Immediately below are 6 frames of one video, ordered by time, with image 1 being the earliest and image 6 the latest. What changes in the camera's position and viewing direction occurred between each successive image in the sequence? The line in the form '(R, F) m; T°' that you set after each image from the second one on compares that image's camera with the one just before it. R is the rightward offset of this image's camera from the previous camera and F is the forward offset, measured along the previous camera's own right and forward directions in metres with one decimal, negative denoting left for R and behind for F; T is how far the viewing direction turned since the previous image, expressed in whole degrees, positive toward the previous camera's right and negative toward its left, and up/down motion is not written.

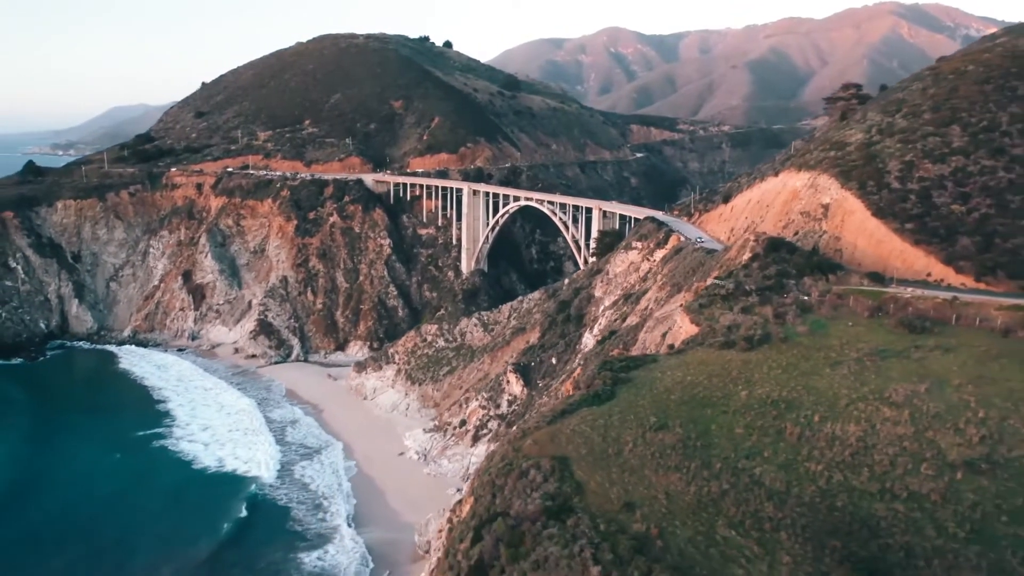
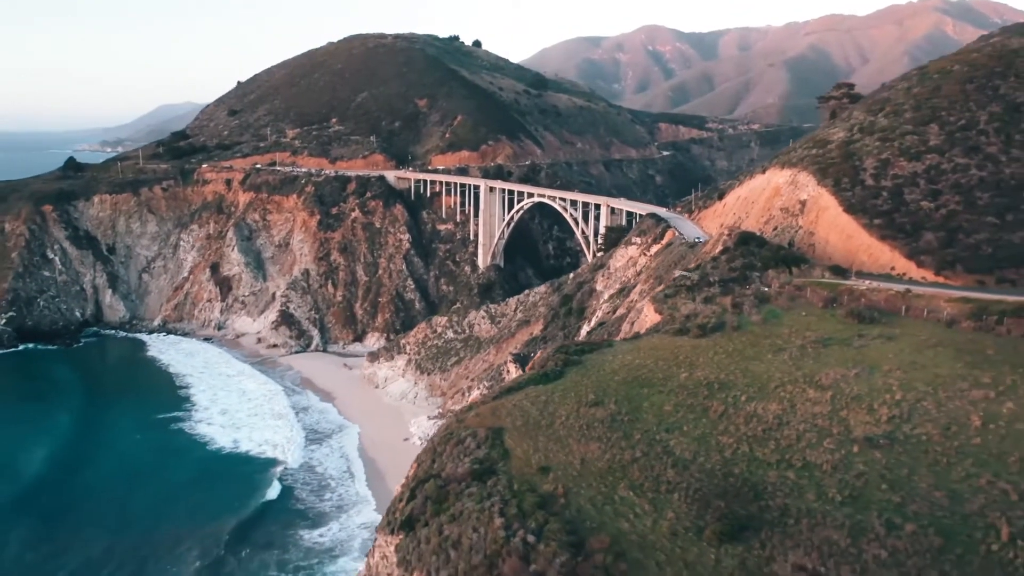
(+2.1, -1.2) m; -3°
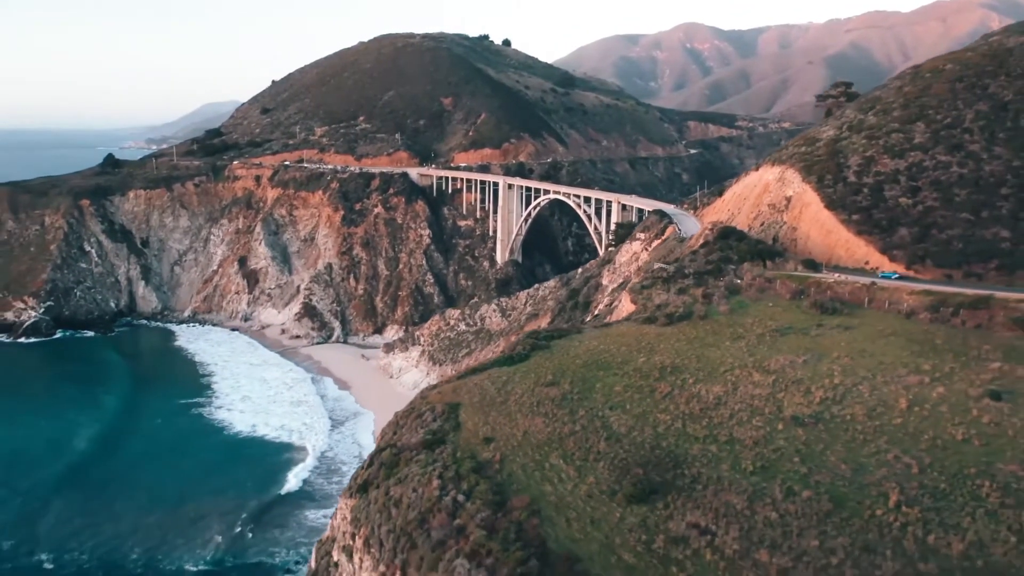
(+1.9, -1.1) m; -3°
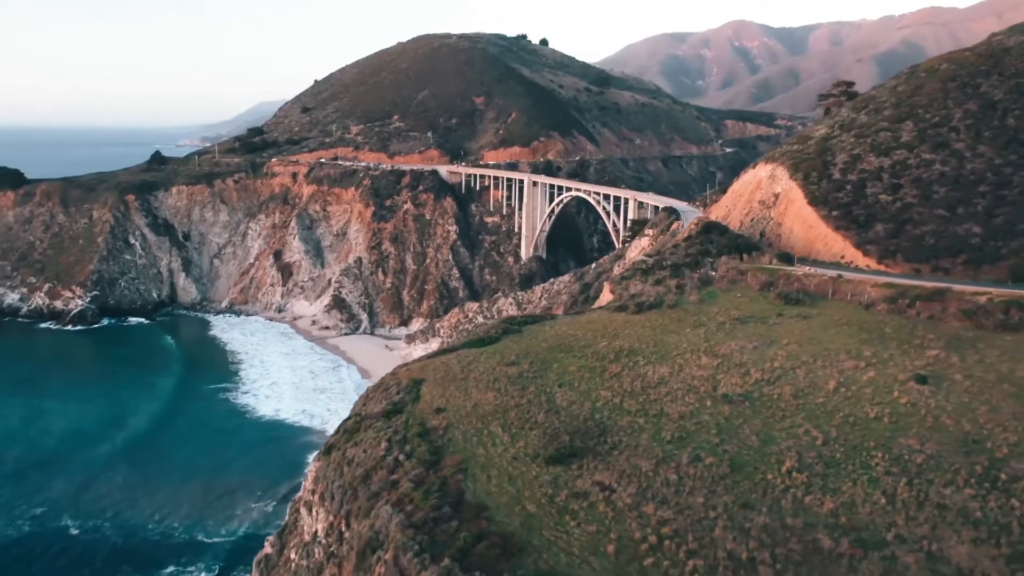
(+2.2, -1.3) m; -3°
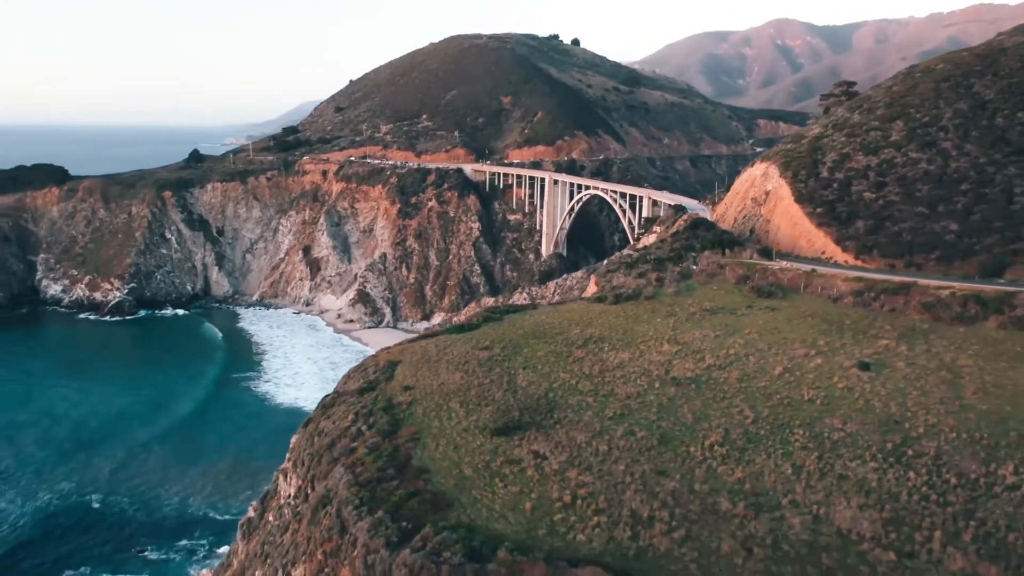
(+1.8, -1.1) m; -3°
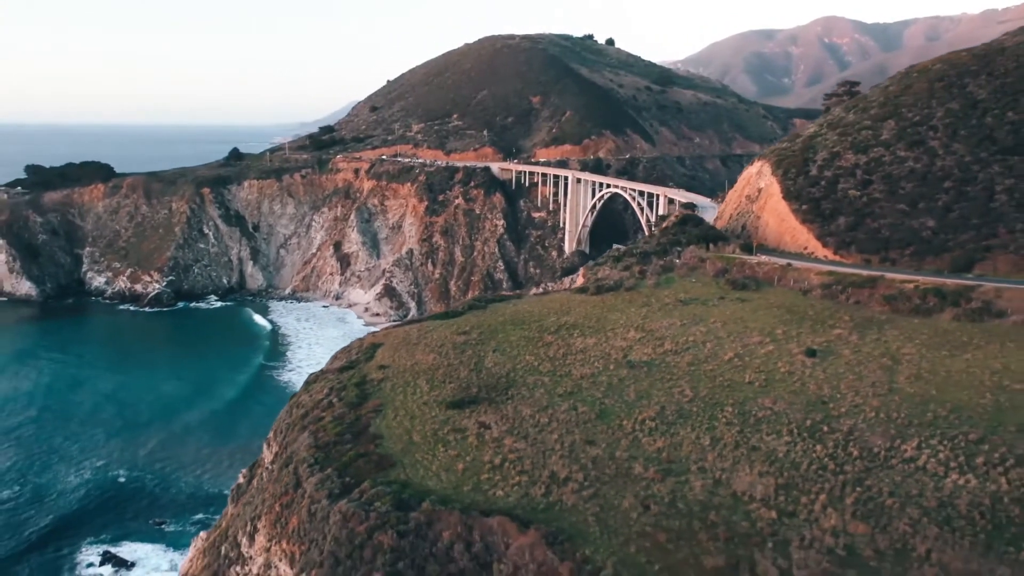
(+1.9, -1.2) m; -3°
